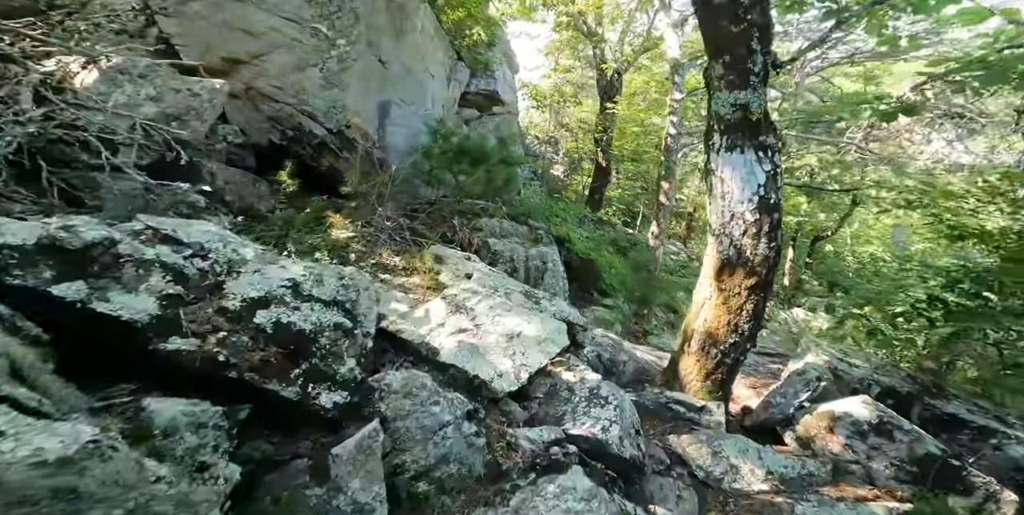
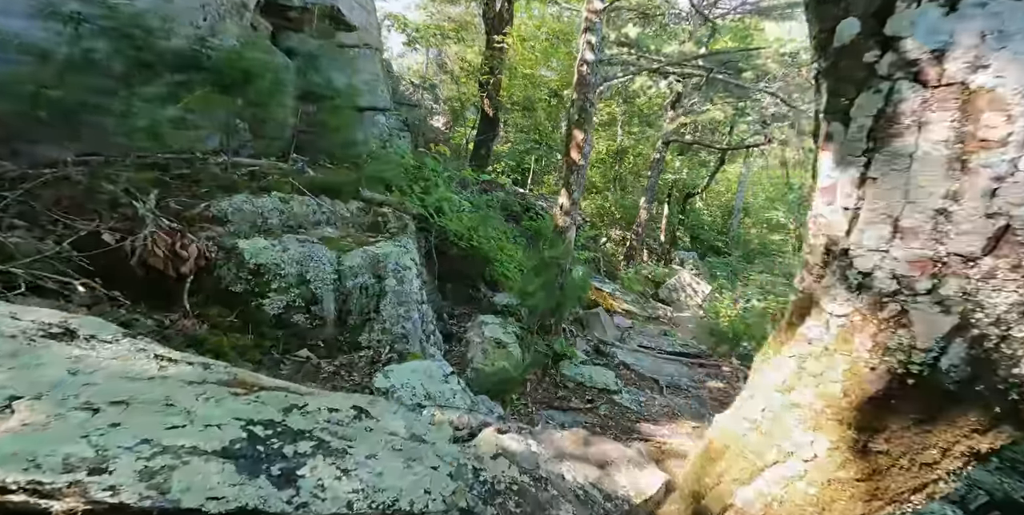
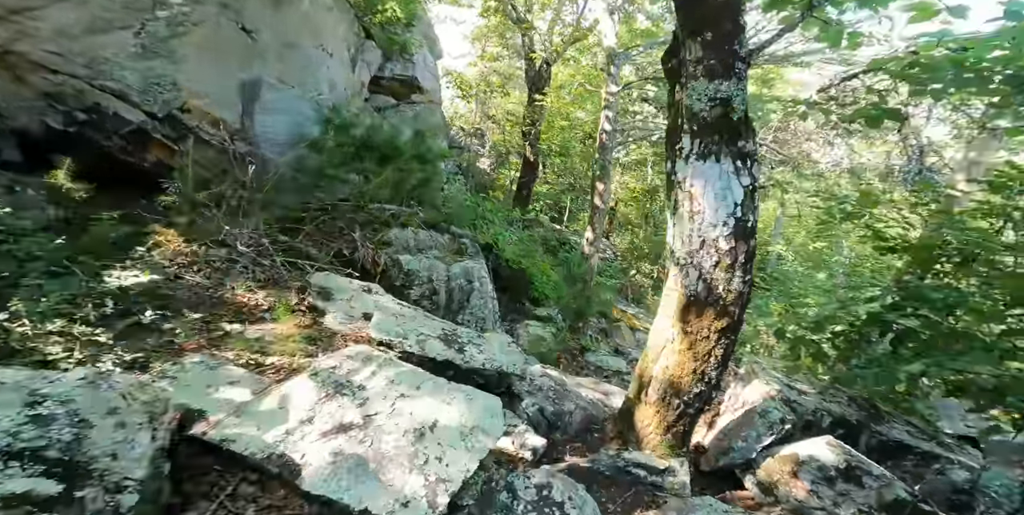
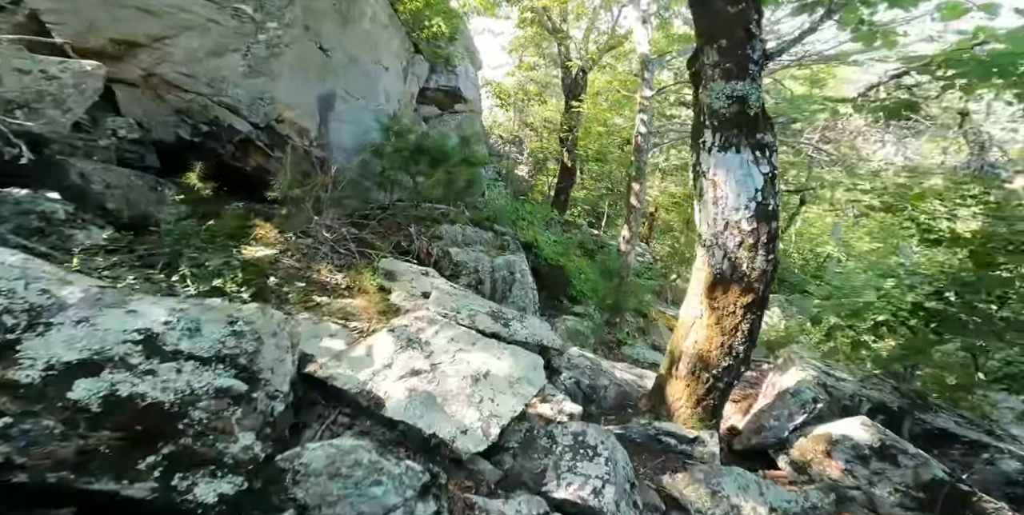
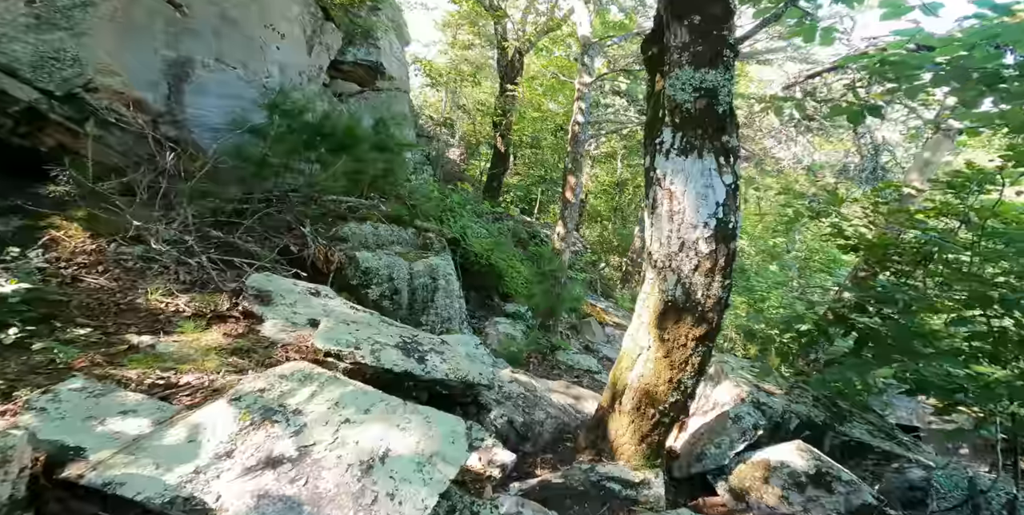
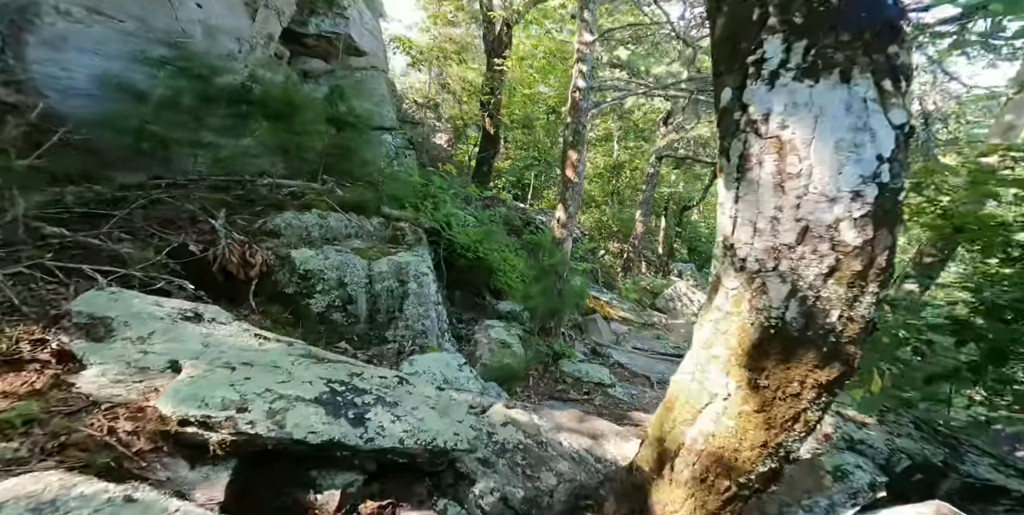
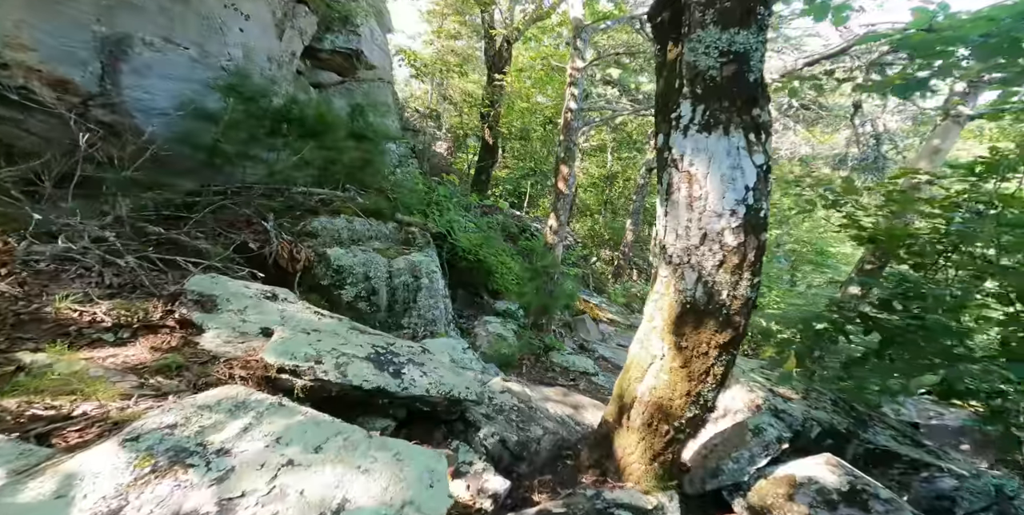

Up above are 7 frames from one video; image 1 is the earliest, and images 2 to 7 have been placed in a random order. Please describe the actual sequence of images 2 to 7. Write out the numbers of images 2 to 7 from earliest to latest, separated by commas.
4, 3, 5, 7, 6, 2
